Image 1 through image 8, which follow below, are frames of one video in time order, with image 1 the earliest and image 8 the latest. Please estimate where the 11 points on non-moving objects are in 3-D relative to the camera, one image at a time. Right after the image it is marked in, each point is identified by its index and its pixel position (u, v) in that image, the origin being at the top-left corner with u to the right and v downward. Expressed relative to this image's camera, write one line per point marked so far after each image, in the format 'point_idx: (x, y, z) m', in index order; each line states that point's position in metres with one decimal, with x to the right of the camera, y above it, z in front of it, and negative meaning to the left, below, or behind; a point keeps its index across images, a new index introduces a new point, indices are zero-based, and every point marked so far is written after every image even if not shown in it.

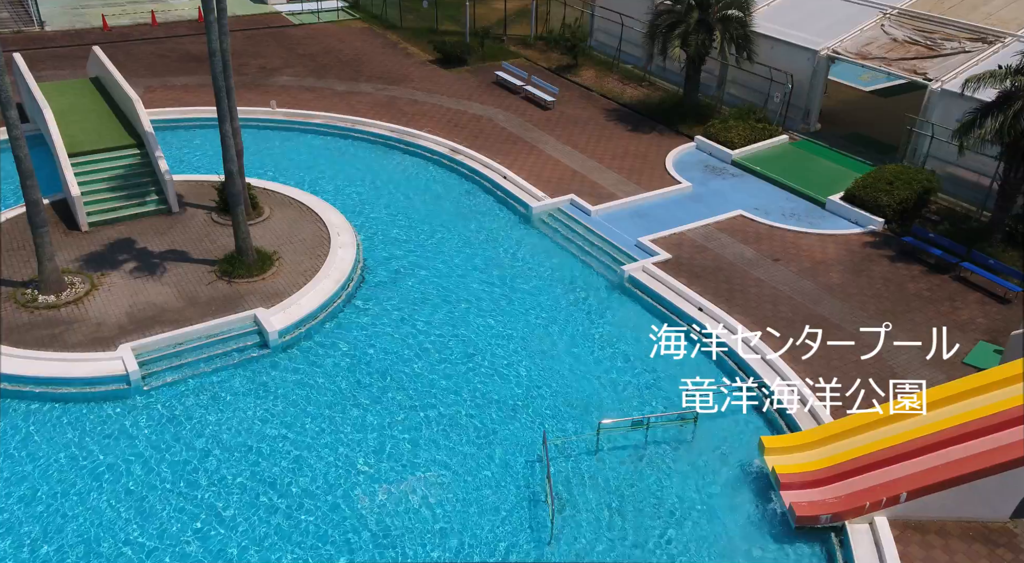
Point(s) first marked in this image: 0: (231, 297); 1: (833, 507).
0: (-6.5, -0.3, +17.5) m
1: (+5.2, -3.6, +12.1) m
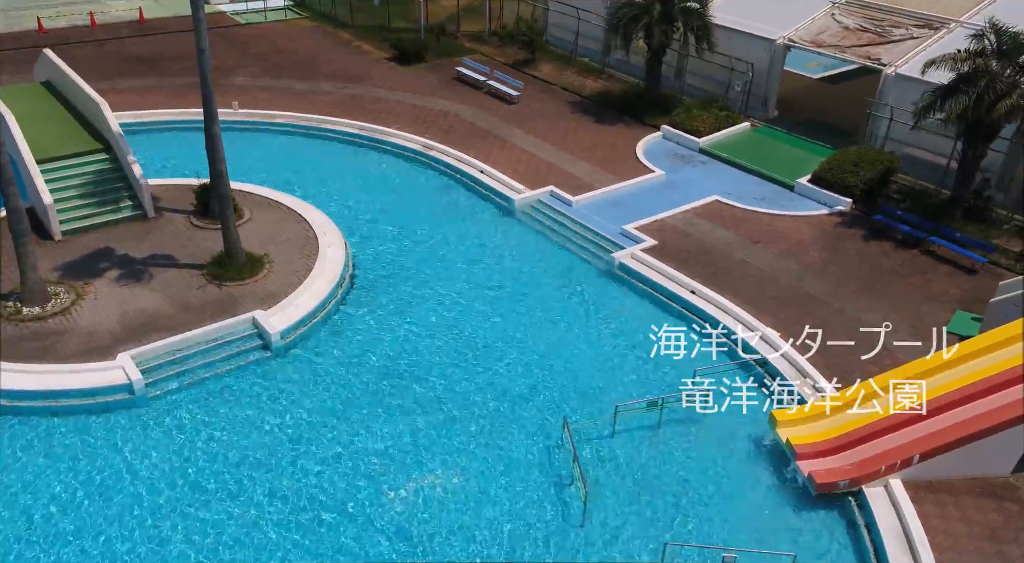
0: (-6.5, -0.4, +17.2) m
1: (+5.7, -3.2, +12.6) m
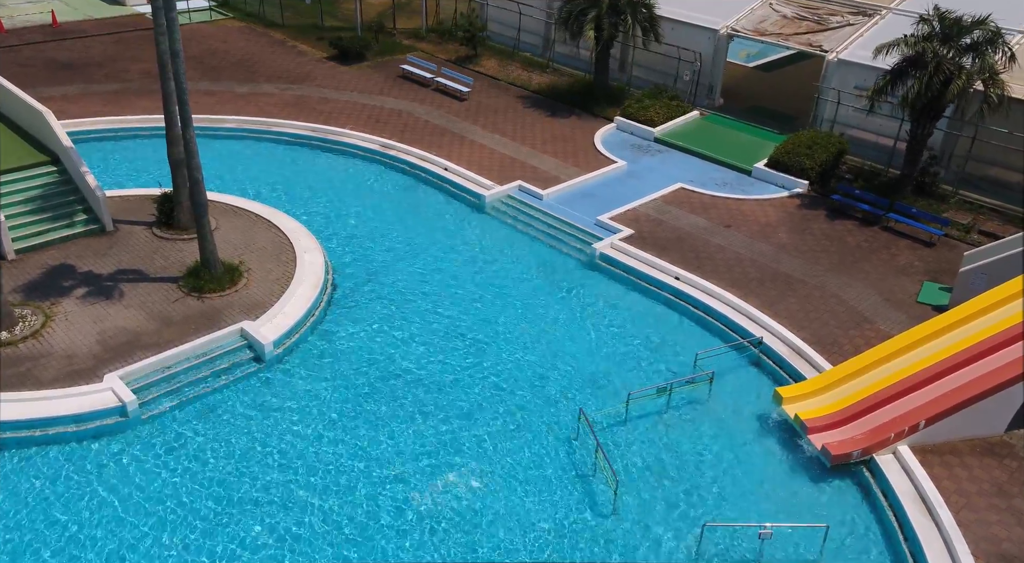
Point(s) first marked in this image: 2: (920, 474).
0: (-6.6, -0.7, +16.4) m
1: (+6.1, -2.8, +13.1) m
2: (+6.8, -3.2, +12.5) m
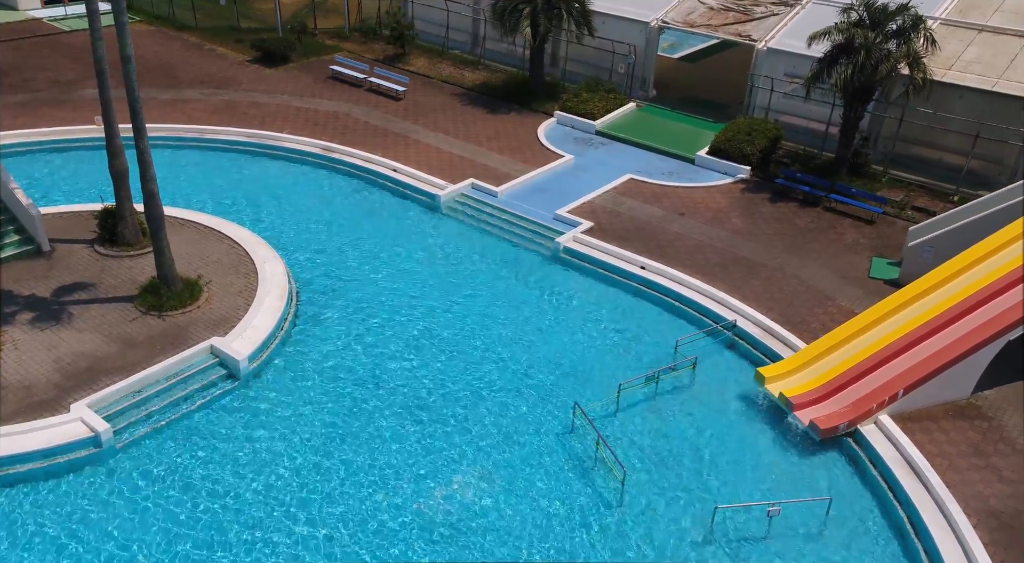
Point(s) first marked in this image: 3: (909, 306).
0: (-7.0, -1.0, +15.6) m
1: (+6.1, -2.4, +13.6) m
2: (+6.8, -2.8, +13.1) m
3: (+8.0, -0.6, +15.4) m
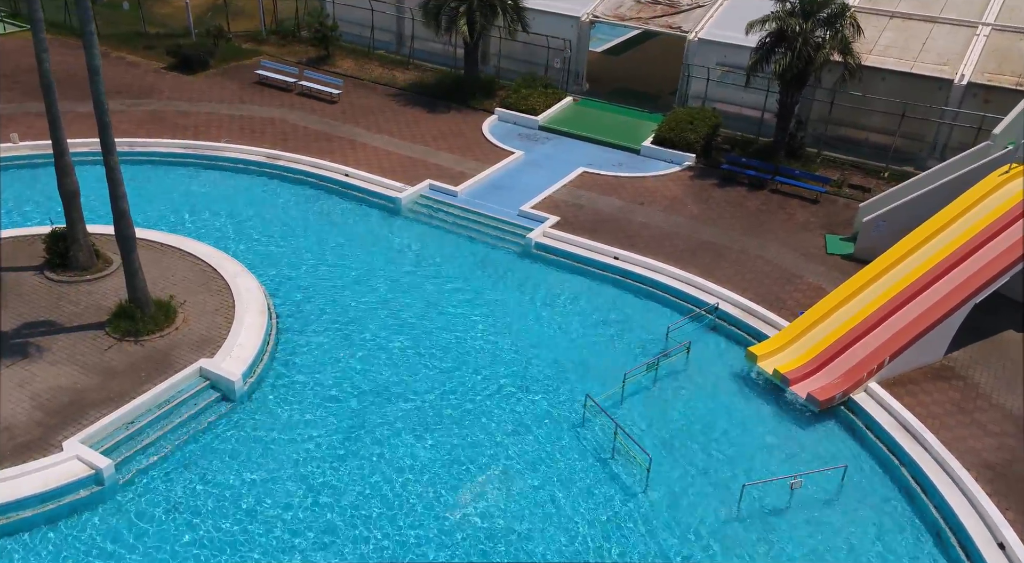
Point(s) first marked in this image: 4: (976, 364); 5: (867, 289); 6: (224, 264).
0: (-7.0, -1.4, +14.8) m
1: (+6.3, -2.0, +14.3) m
2: (+7.1, -2.3, +13.9) m
3: (+7.9, -0.1, +16.3) m
4: (+9.5, -1.7, +15.4) m
5: (+7.7, -0.2, +16.2) m
6: (-7.0, +0.4, +18.2) m
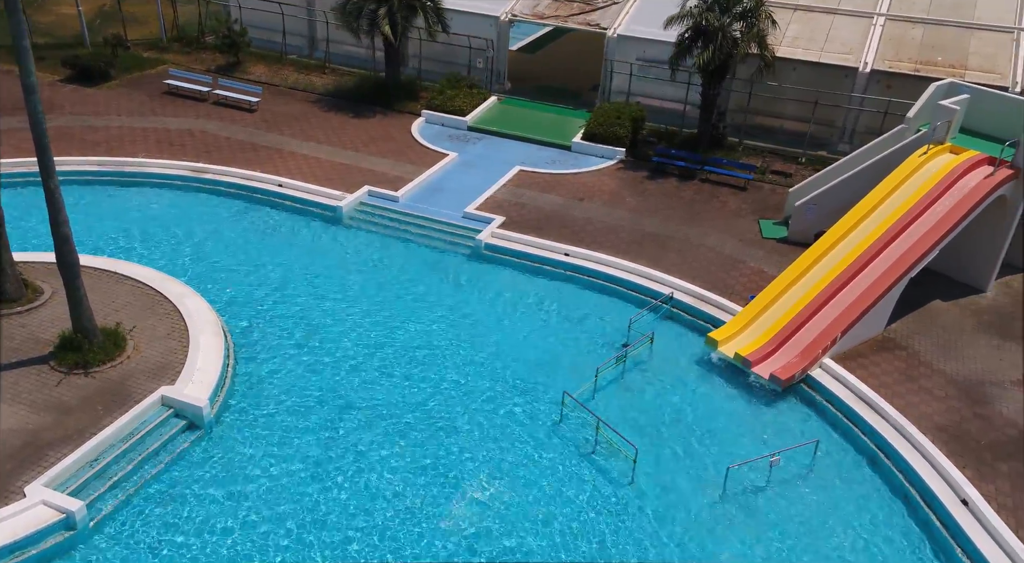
0: (-7.5, -2.0, +14.0) m
1: (+5.8, -1.7, +15.1) m
2: (+6.7, -1.9, +14.8) m
3: (+7.0, +0.3, +17.2) m
4: (+8.8, -1.2, +16.5) m
5: (+6.9, +0.3, +17.1) m
6: (-8.0, -0.1, +17.4) m
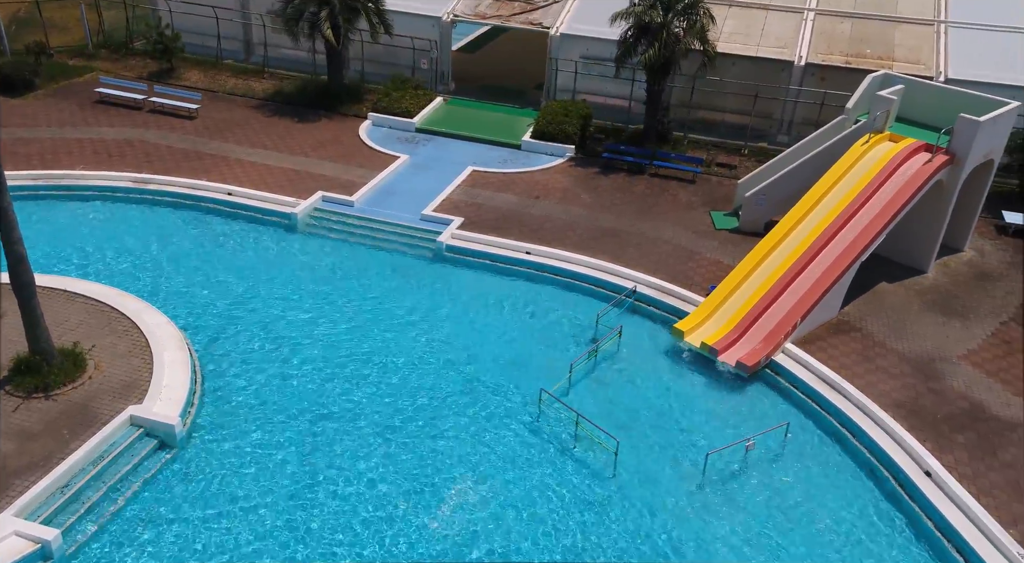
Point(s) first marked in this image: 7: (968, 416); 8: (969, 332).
0: (-7.9, -2.3, +13.5) m
1: (+5.2, -1.4, +15.6) m
2: (+6.1, -1.6, +15.4) m
3: (+6.2, +0.6, +17.8) m
4: (+8.1, -0.8, +17.3) m
5: (+6.1, +0.6, +17.7) m
6: (-8.7, -0.4, +16.8) m
7: (+8.6, -2.6, +14.2) m
8: (+10.4, -1.1, +17.0) m
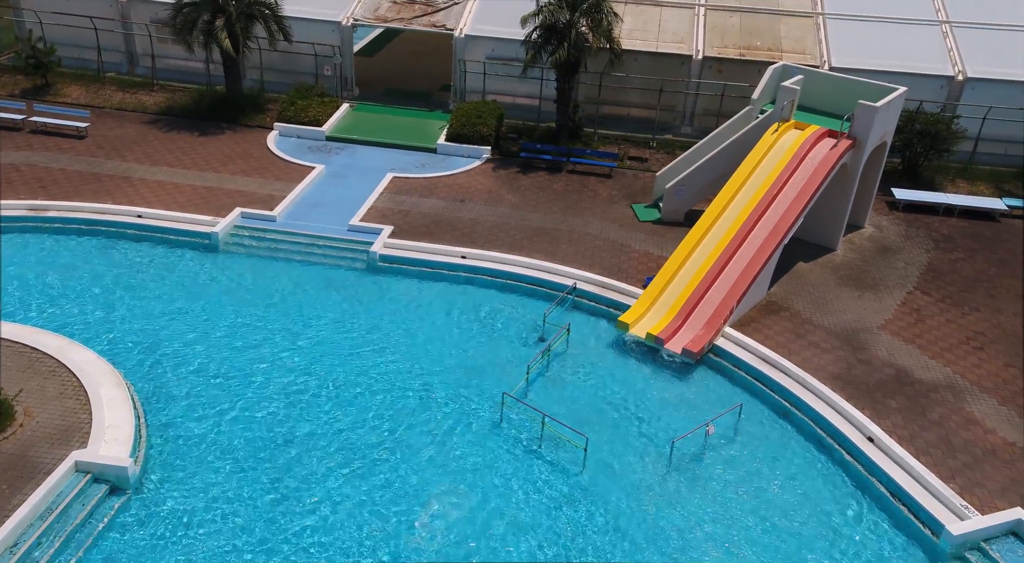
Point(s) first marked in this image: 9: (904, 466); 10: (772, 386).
0: (-8.4, -3.0, +12.6) m
1: (+4.2, -1.2, +16.4) m
2: (+5.2, -1.3, +16.3) m
3: (+4.7, +0.9, +18.7) m
4: (+6.8, -0.3, +18.4) m
5: (+4.6, +0.9, +18.6) m
6: (-9.8, -1.2, +15.7) m
7: (+7.9, -2.1, +15.5) m
8: (+9.1, -0.5, +18.5) m
9: (+6.9, -3.2, +13.2) m
10: (+5.3, -2.1, +15.4) m
